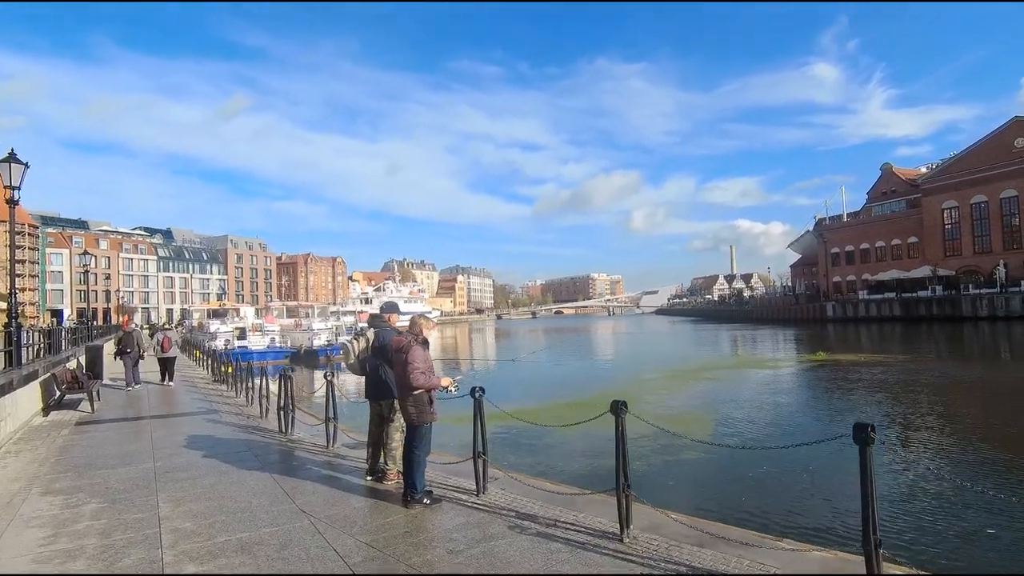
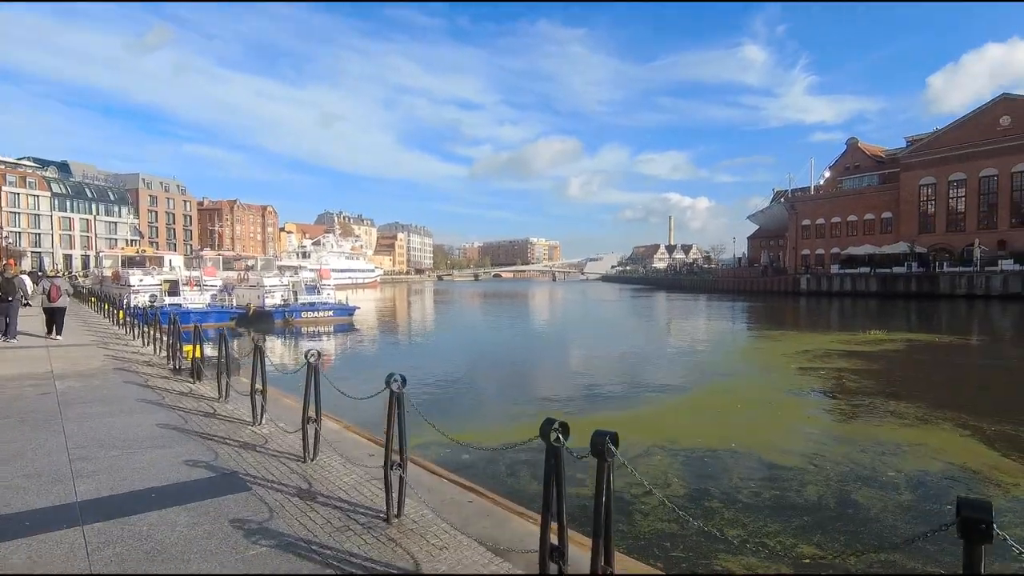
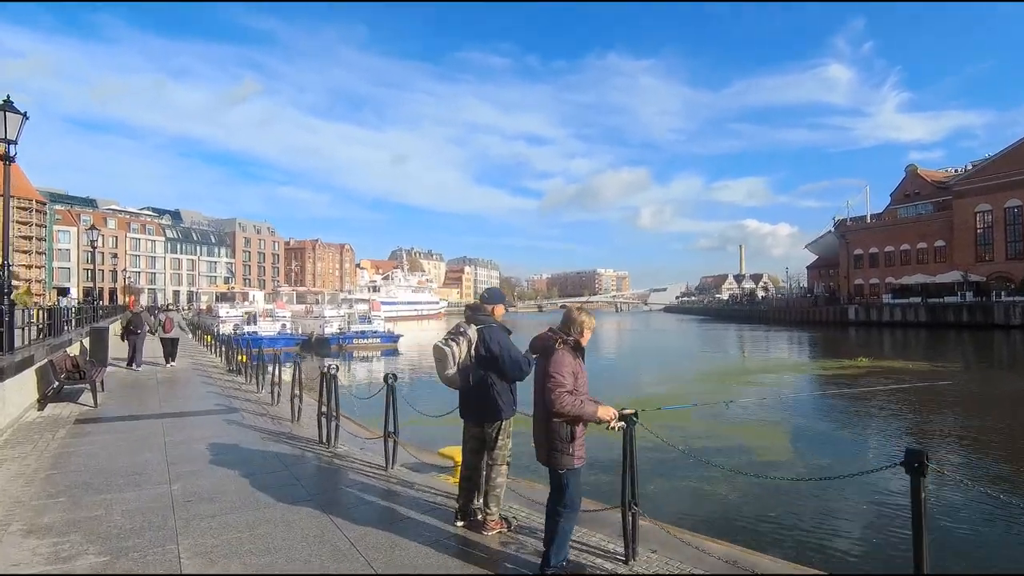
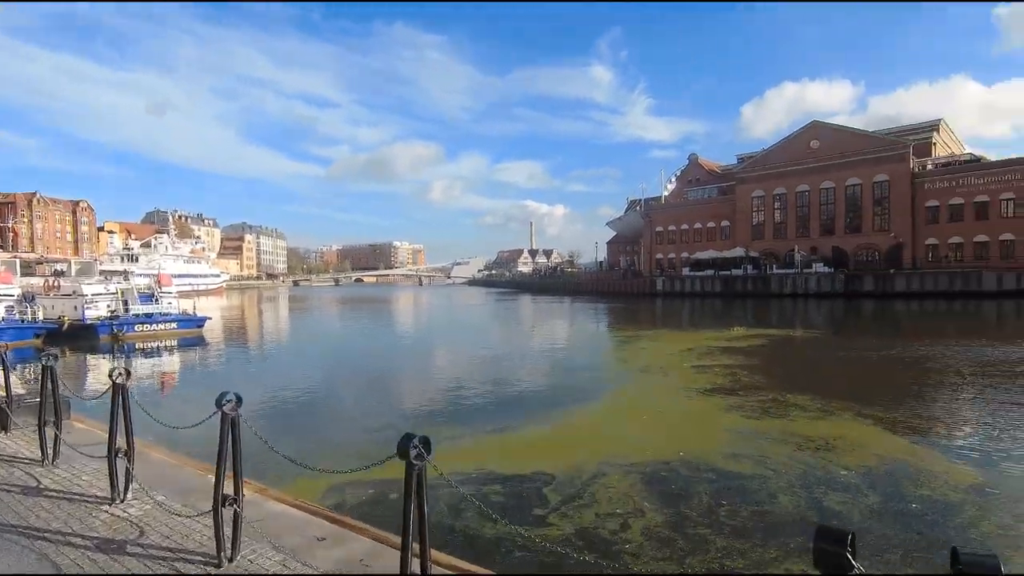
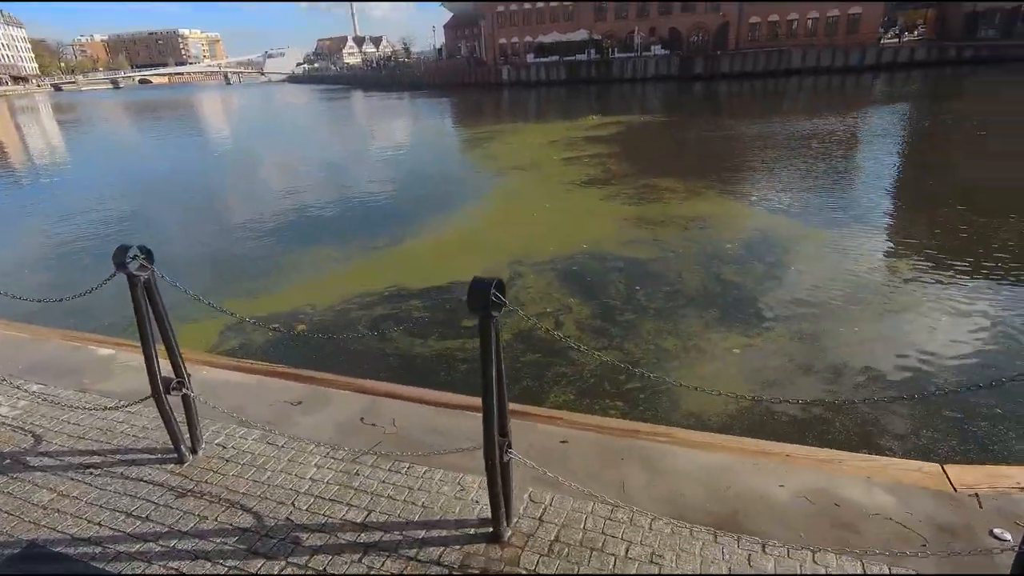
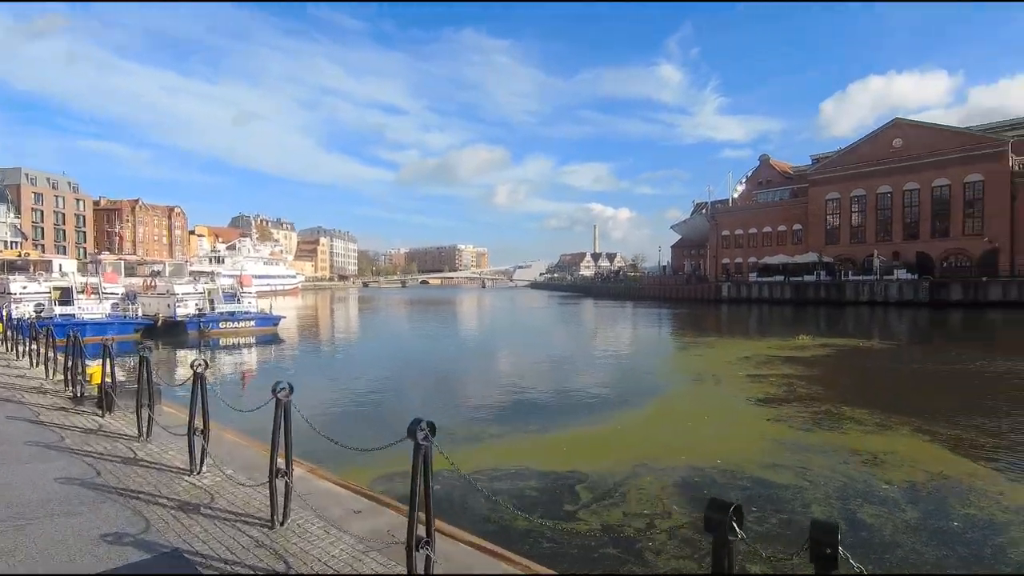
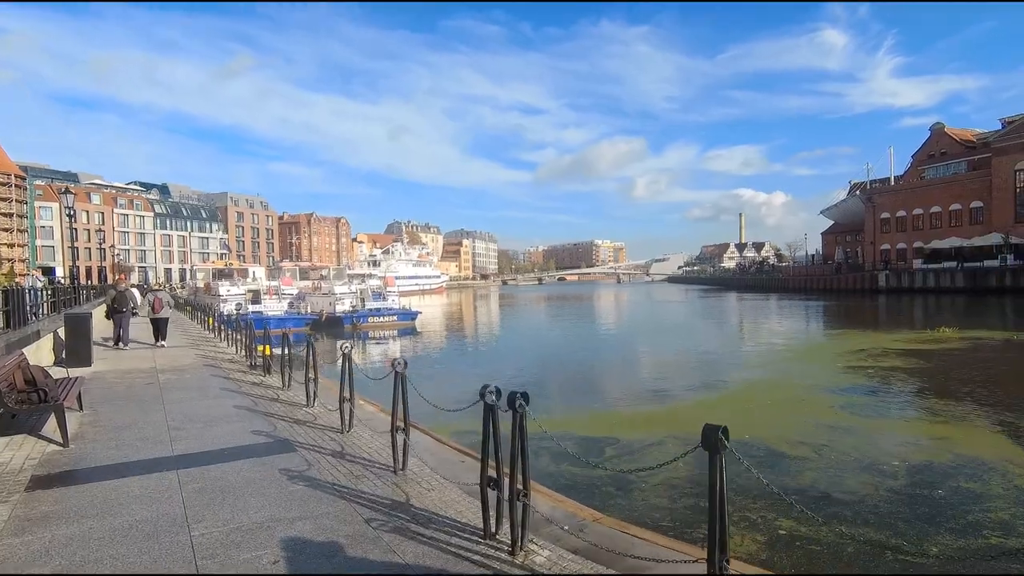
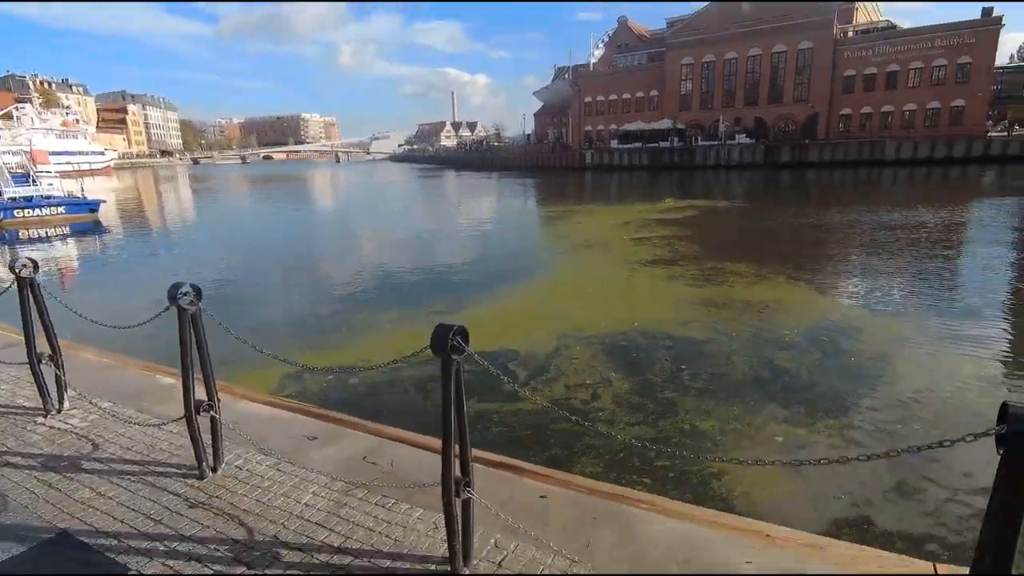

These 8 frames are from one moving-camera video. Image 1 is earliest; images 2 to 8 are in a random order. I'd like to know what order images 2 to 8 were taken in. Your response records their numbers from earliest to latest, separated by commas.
3, 7, 2, 6, 4, 8, 5
